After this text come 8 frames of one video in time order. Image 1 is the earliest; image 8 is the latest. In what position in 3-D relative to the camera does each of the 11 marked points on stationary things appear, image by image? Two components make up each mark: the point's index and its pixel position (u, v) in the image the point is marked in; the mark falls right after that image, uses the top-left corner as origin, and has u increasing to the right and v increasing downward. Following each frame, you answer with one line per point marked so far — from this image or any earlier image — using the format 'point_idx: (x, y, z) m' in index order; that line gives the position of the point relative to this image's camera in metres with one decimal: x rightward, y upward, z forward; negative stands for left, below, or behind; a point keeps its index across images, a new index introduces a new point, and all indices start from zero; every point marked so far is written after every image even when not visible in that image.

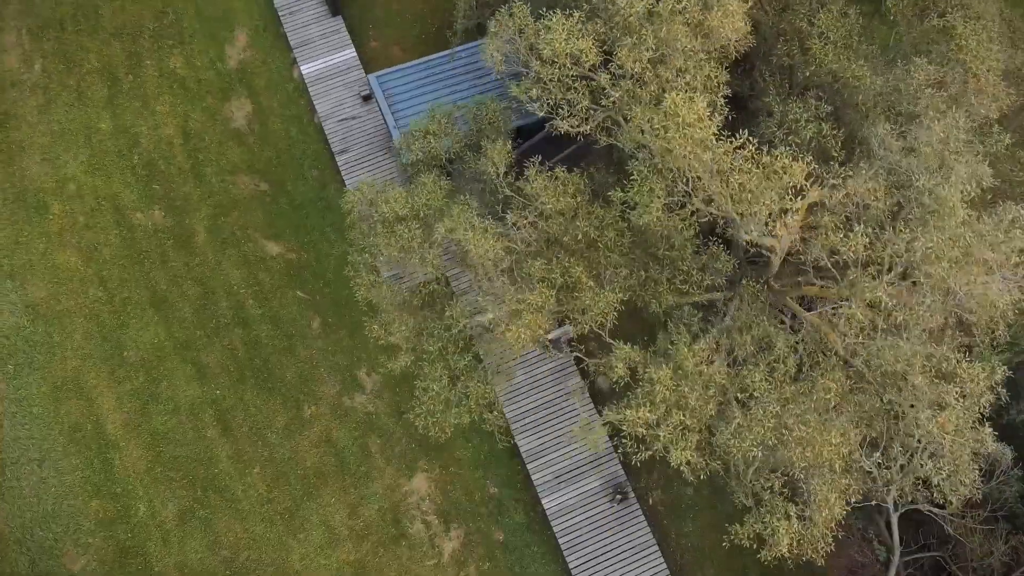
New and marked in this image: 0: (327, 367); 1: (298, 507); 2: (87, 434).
0: (-3.3, -1.4, +13.5) m
1: (-3.7, -3.7, +12.9) m
2: (-7.4, -2.5, +13.2) m
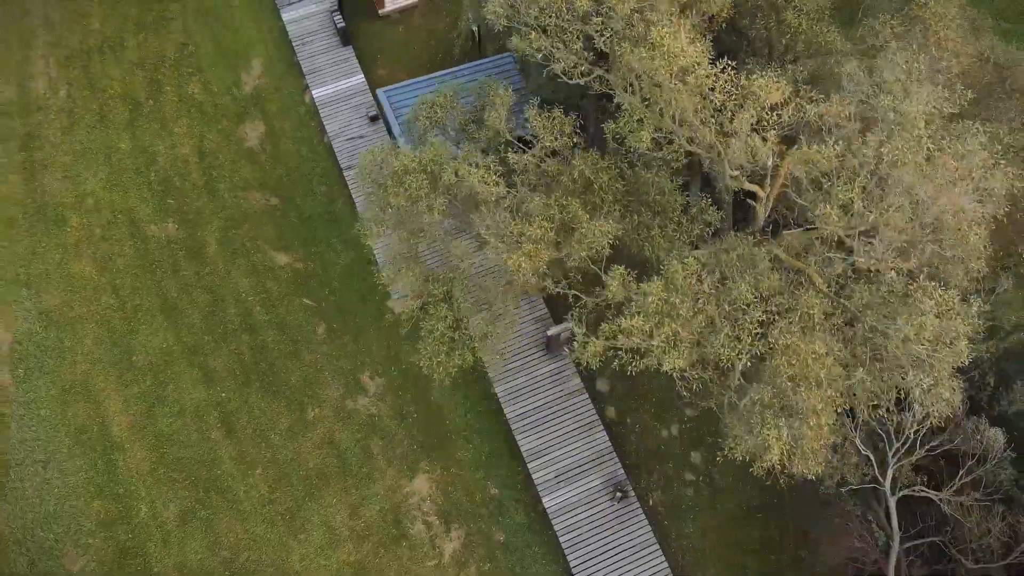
0: (-3.3, -1.5, +13.8) m
1: (-3.6, -3.8, +12.9) m
2: (-7.4, -2.6, +13.3) m
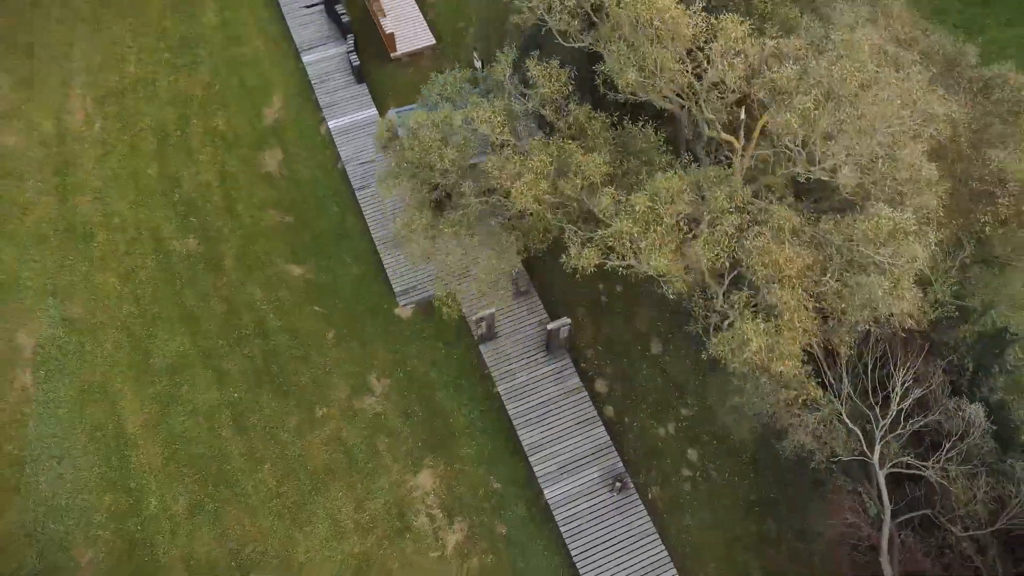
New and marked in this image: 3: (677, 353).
0: (-3.3, -1.6, +14.4) m
1: (-3.6, -3.7, +13.2) m
2: (-7.3, -2.6, +13.8) m
3: (+3.1, -1.2, +14.5) m
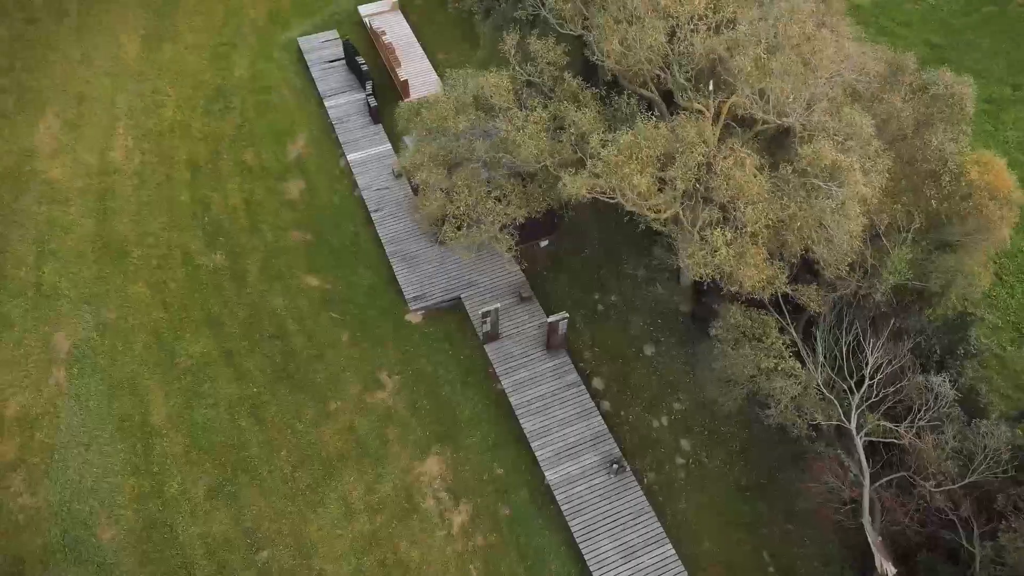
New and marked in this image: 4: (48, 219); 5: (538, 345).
0: (-3.2, -1.6, +15.3) m
1: (-3.6, -3.6, +13.9) m
2: (-7.3, -2.6, +14.6) m
3: (+3.2, -1.3, +15.5) m
4: (-10.8, +1.6, +17.6) m
5: (+0.5, -1.1, +15.4) m
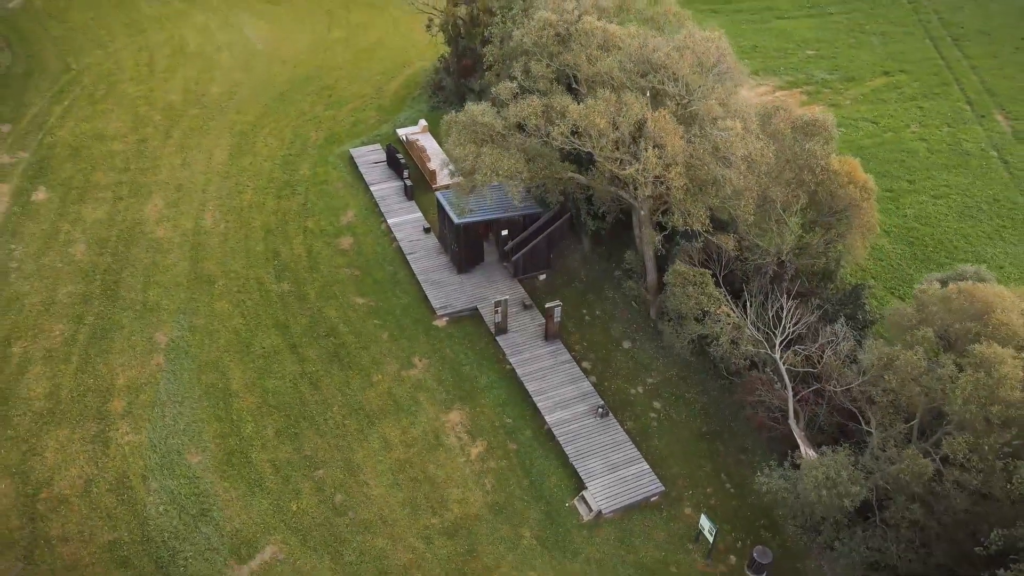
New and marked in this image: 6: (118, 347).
0: (-3.1, -1.7, +19.4) m
1: (-3.4, -3.2, +17.5) m
2: (-7.2, -2.5, +18.4) m
3: (+3.3, -1.4, +19.6) m
4: (-10.6, +0.8, +22.4) m
5: (+0.7, -1.2, +19.6) m
6: (-10.2, -1.5, +19.5) m
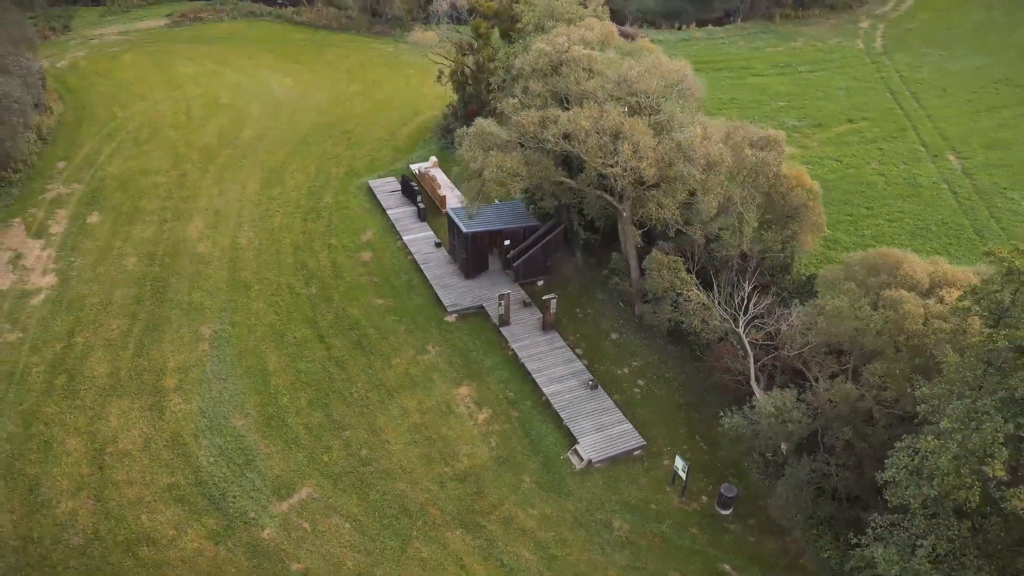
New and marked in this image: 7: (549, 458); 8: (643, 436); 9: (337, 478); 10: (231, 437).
0: (-3.0, -1.6, +22.1) m
1: (-3.4, -3.0, +20.1) m
2: (-7.1, -2.3, +21.0) m
3: (+3.4, -1.4, +22.4) m
4: (-10.6, +0.6, +25.4) m
5: (+0.7, -1.2, +22.4) m
6: (-10.1, -1.4, +22.2) m
7: (+0.9, -4.1, +18.3) m
8: (+3.3, -3.7, +18.9) m
9: (-4.1, -4.4, +17.7) m
10: (-7.0, -3.7, +18.8) m
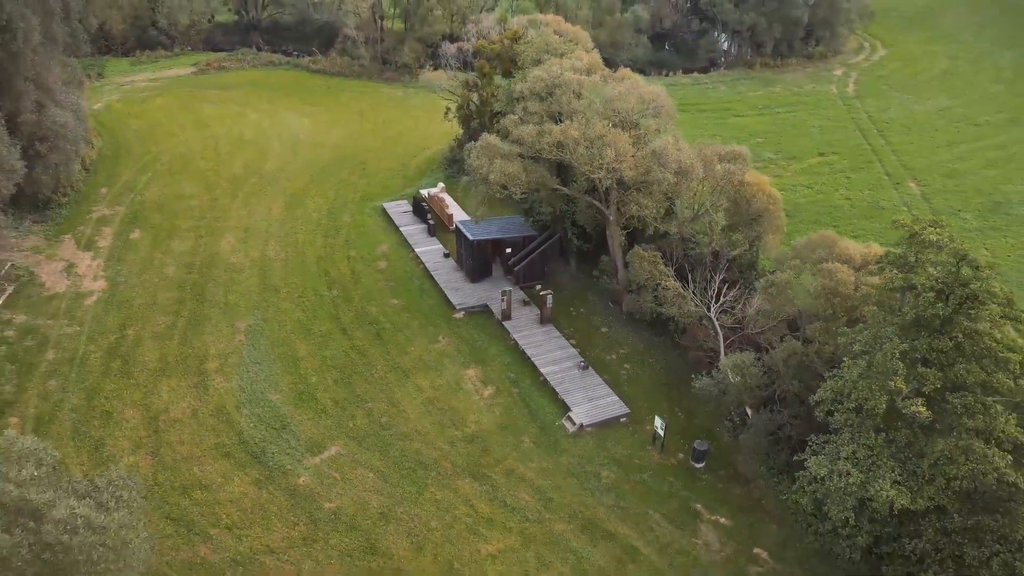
0: (-3.0, -1.6, +24.9) m
1: (-3.3, -2.8, +22.8) m
2: (-7.1, -2.1, +23.9) m
3: (+3.4, -1.3, +25.2) m
4: (-10.5, +0.4, +28.4) m
5: (+0.8, -1.1, +25.2) m
6: (-10.1, -1.4, +25.1) m
7: (+0.9, -3.8, +21.0) m
8: (+3.3, -3.4, +21.6) m
9: (-4.1, -4.1, +20.4) m
10: (-6.9, -3.4, +21.5) m
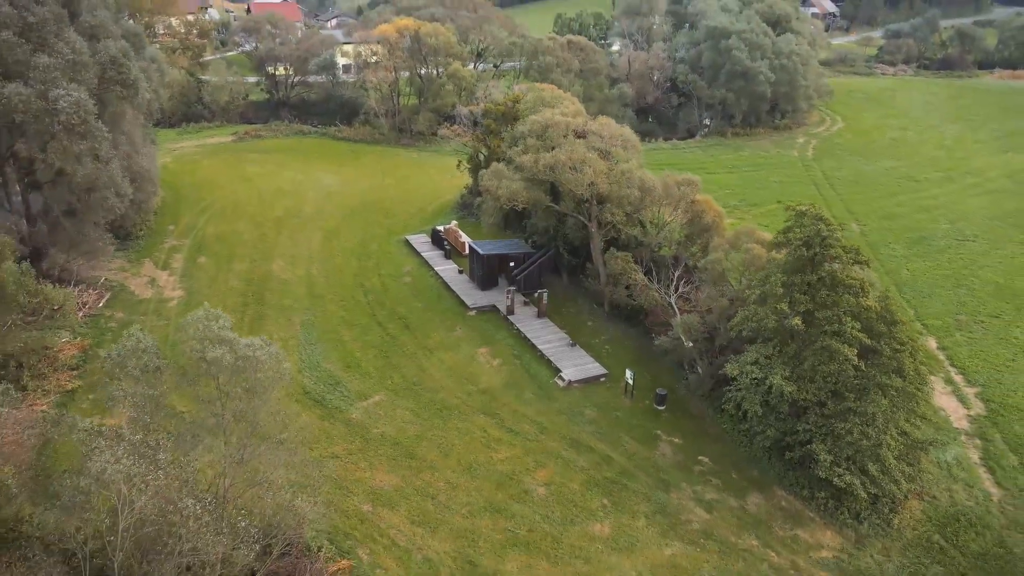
0: (-2.9, -1.6, +31.0) m
1: (-3.2, -2.5, +28.8) m
2: (-6.9, -2.1, +29.9) m
3: (+3.5, -1.4, +31.3) m
4: (-10.4, 0.0, +34.6) m
5: (+0.9, -1.2, +31.4) m
6: (-10.0, -1.5, +31.2) m
7: (+1.1, -3.3, +26.8) m
8: (+3.4, -3.0, +27.5) m
9: (-3.9, -3.6, +26.2) m
10: (-6.8, -3.0, +27.4) m
